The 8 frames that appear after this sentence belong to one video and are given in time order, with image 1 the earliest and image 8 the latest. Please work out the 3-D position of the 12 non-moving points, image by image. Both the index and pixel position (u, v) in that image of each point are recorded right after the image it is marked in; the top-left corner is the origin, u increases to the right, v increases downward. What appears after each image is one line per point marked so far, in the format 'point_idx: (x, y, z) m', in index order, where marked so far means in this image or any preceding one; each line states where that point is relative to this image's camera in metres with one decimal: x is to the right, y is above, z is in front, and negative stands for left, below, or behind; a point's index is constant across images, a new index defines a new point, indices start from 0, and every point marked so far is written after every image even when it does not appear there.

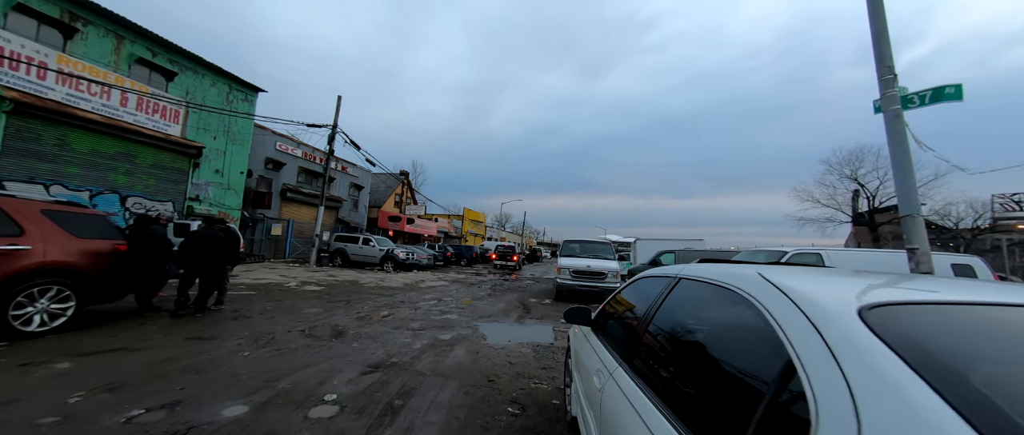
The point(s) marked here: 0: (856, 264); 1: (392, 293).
0: (+7.0, -0.9, +6.6) m
1: (-3.9, -2.5, +10.6) m
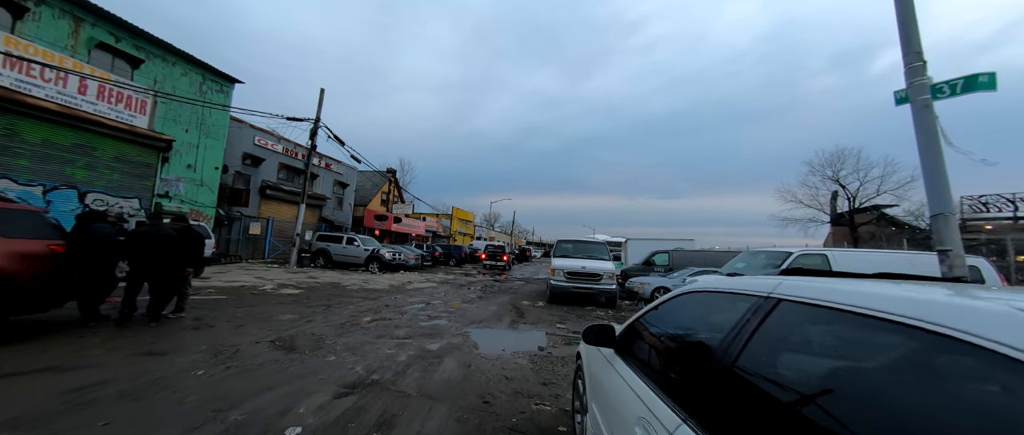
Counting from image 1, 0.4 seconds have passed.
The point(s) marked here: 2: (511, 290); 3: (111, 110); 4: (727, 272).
0: (+6.9, -0.9, +6.4) m
1: (-4.2, -2.4, +10.0) m
2: (-0.1, -3.1, +13.8) m
3: (-15.6, +4.2, +12.6) m
4: (+5.0, -1.3, +7.5) m
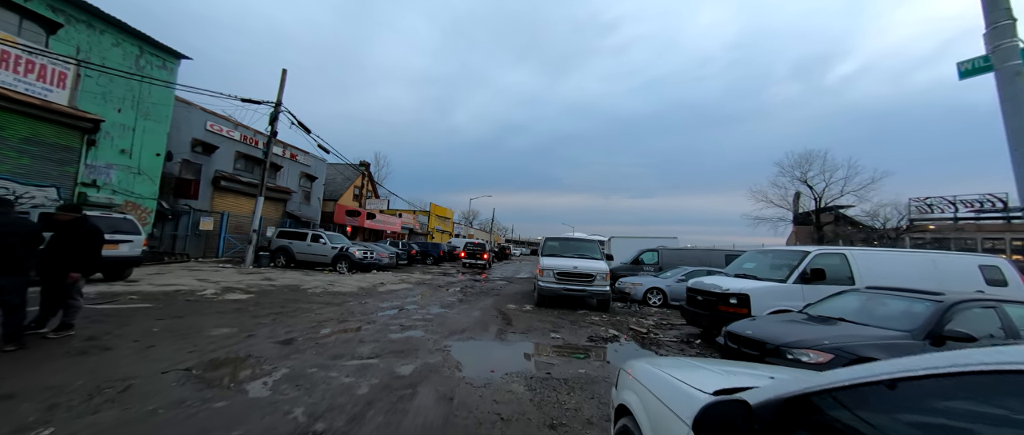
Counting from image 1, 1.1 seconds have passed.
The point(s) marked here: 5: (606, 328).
0: (+6.7, -0.8, +5.8) m
1: (-4.6, -2.3, +8.8) m
2: (-0.7, -2.9, +12.8) m
3: (-16.1, +4.4, +10.6) m
4: (+4.7, -1.2, +6.8) m
5: (+2.0, -2.4, +7.1) m
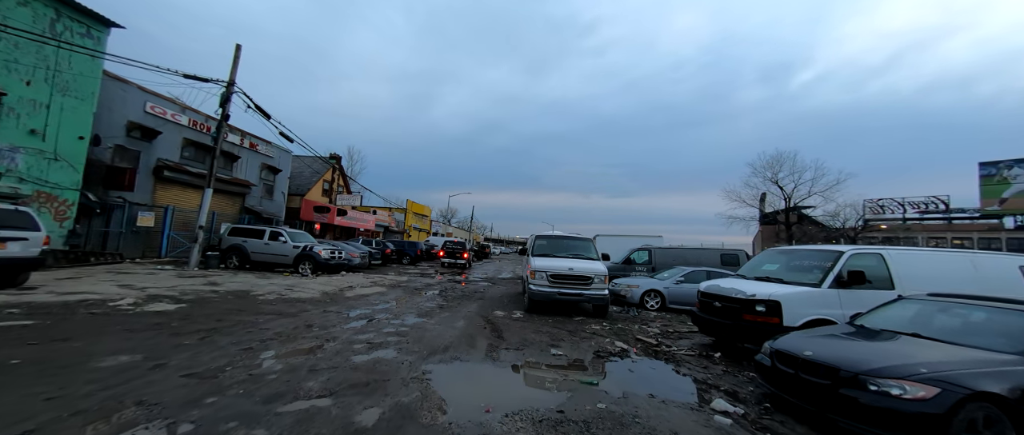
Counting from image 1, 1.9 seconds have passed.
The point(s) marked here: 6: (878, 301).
0: (+6.6, -0.8, +5.2) m
1: (-4.9, -2.1, +7.4) m
2: (-1.3, -2.8, +11.7) m
3: (-16.5, +4.7, +8.4) m
4: (+4.5, -1.1, +6.1) m
5: (+1.9, -2.3, +6.2) m
6: (+5.6, -1.3, +5.0) m
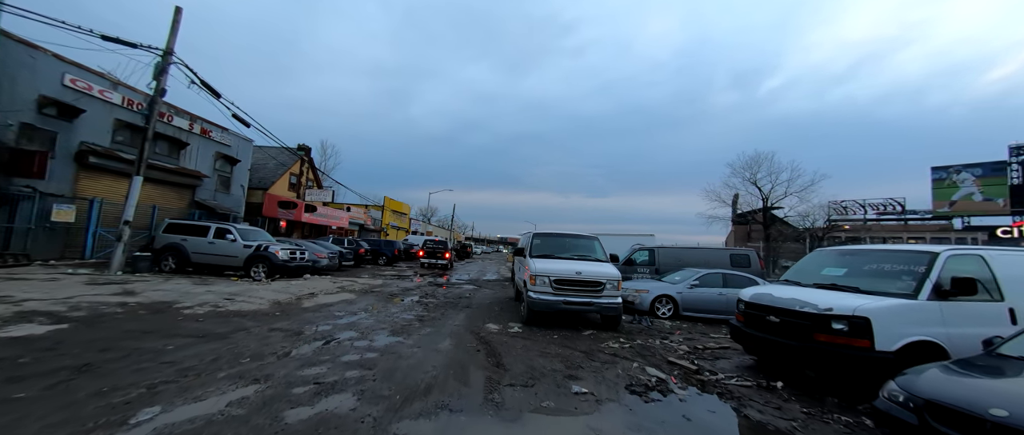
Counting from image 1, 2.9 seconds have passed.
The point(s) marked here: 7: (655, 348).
0: (+6.7, -0.7, +4.2) m
1: (-4.9, -2.0, +5.7) m
2: (-1.6, -2.6, +10.2) m
3: (-16.5, +4.9, +6.0) m
4: (+4.6, -1.0, +4.9) m
5: (+1.9, -2.2, +4.9) m
6: (+5.7, -1.2, +3.9) m
7: (+2.6, -2.3, +5.8) m
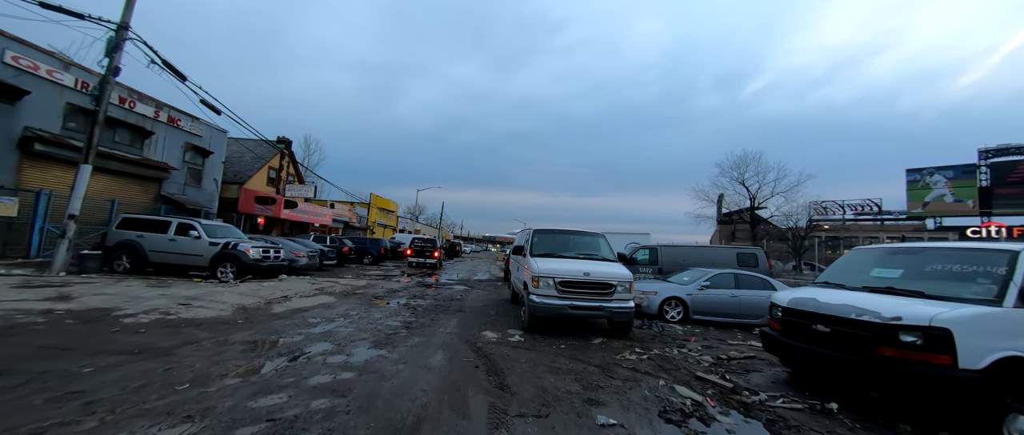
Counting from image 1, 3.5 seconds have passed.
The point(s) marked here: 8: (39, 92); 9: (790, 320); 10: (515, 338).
0: (+6.7, -0.6, +3.7) m
1: (-4.9, -1.8, +4.8) m
2: (-1.7, -2.5, +9.4) m
3: (-16.4, +5.1, +4.7) m
4: (+4.6, -0.9, +4.3) m
5: (+2.0, -2.1, +4.2) m
6: (+5.8, -1.1, +3.3) m
7: (+2.6, -2.2, +5.1) m
8: (-17.8, +4.7, +12.2) m
9: (+3.8, -1.4, +4.4) m
10: (0.0, -2.2, +5.8) m
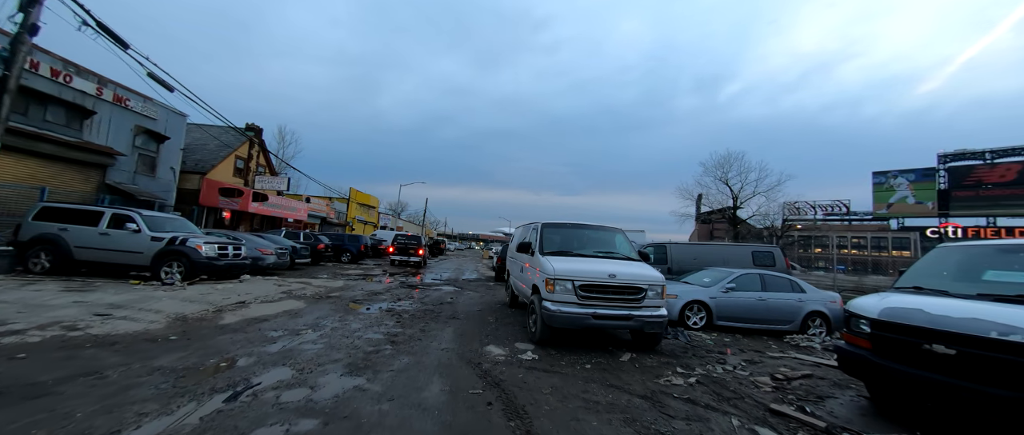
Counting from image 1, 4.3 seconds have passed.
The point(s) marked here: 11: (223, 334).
0: (+7.0, -0.5, +2.9) m
1: (-4.7, -1.6, +3.5) m
2: (-1.7, -2.3, +8.2) m
3: (-16.1, +5.3, +2.7) m
4: (+4.9, -0.8, +3.5) m
5: (+2.2, -2.0, +3.2) m
6: (+6.1, -1.0, +2.5) m
7: (+2.8, -2.1, +4.2) m
8: (-17.9, +5.1, +10.2) m
9: (+4.0, -1.3, +3.5) m
10: (+0.2, -2.0, +4.7) m
11: (-4.5, -1.8, +5.1) m
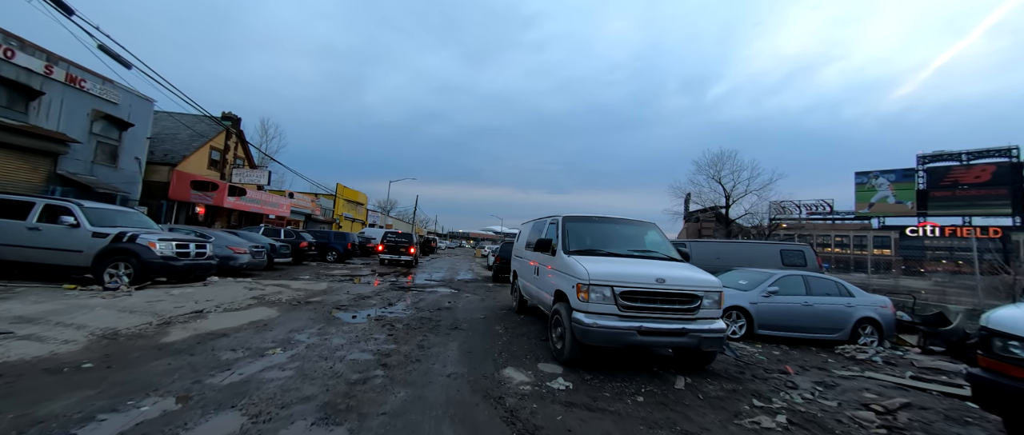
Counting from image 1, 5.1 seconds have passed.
0: (+7.4, -0.4, +2.1) m
1: (-4.3, -1.5, +2.3) m
2: (-1.5, -2.2, +7.1) m
3: (-15.7, +5.5, +1.2) m
4: (+5.2, -0.7, +2.6) m
5: (+2.6, -1.9, +2.2) m
6: (+6.5, -0.9, +1.7) m
7: (+3.1, -2.0, +3.2) m
8: (-17.7, +5.3, +8.6) m
9: (+4.3, -1.2, +2.6) m
10: (+0.5, -1.9, +3.7) m
11: (-4.2, -1.7, +3.9) m
